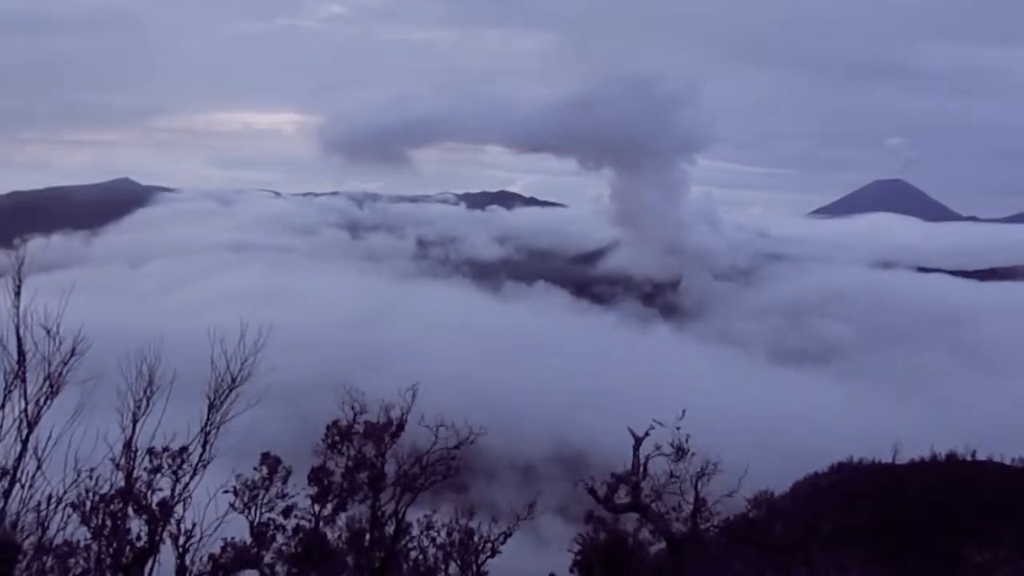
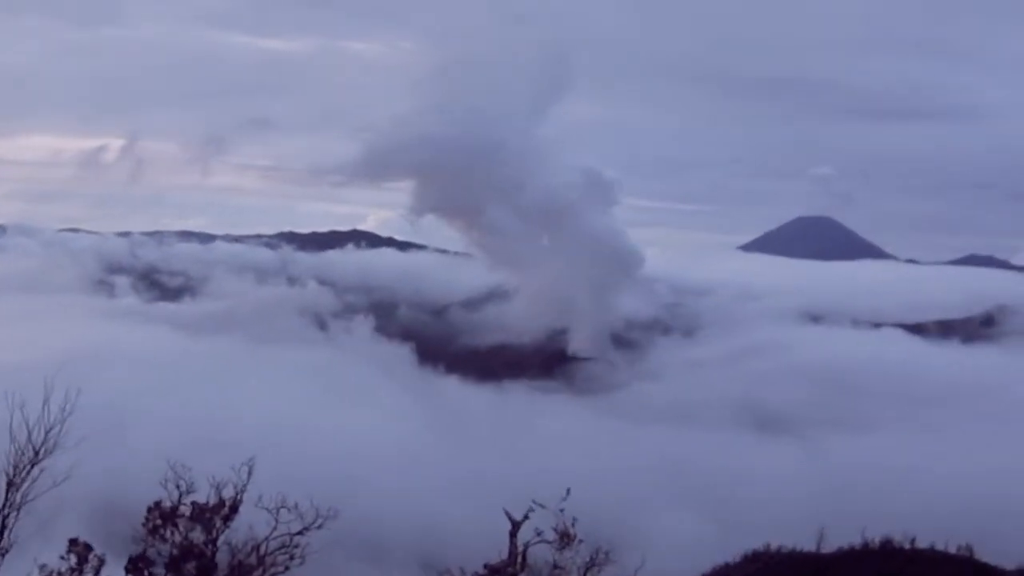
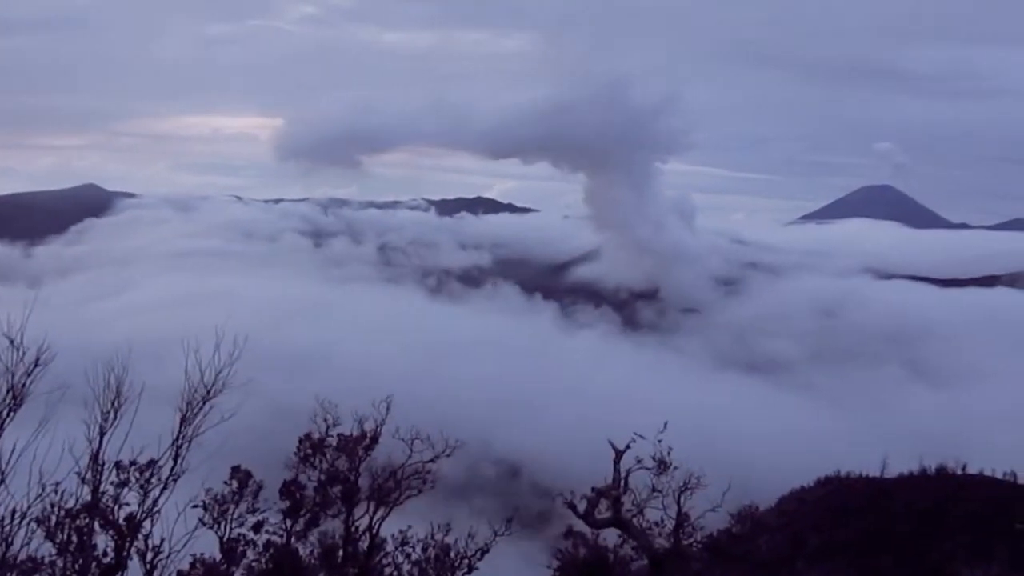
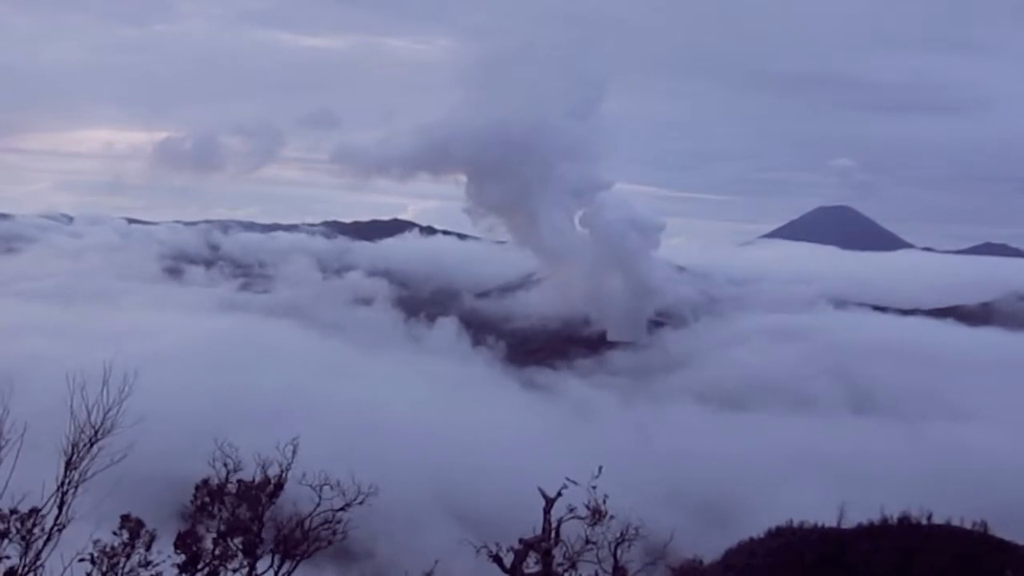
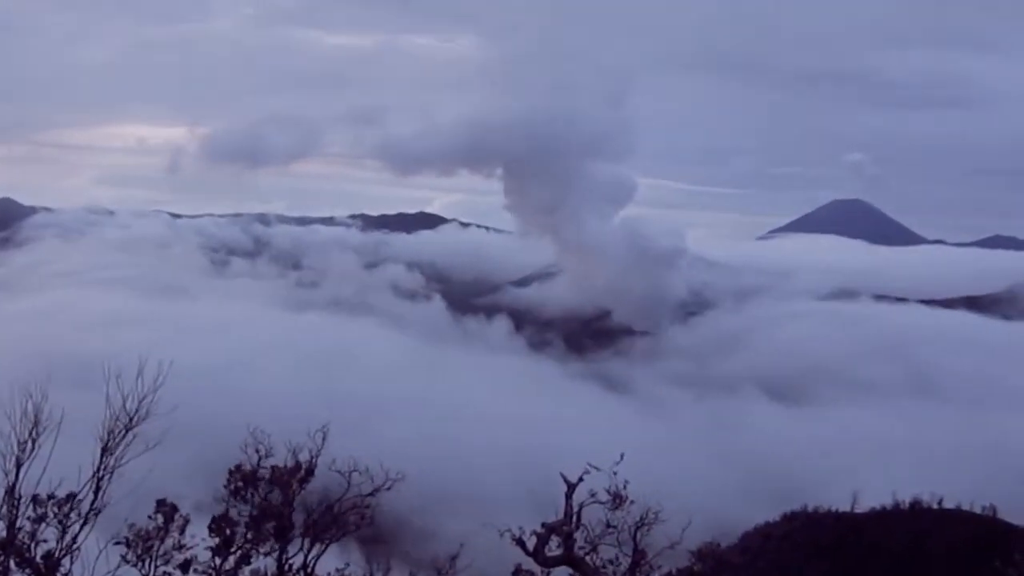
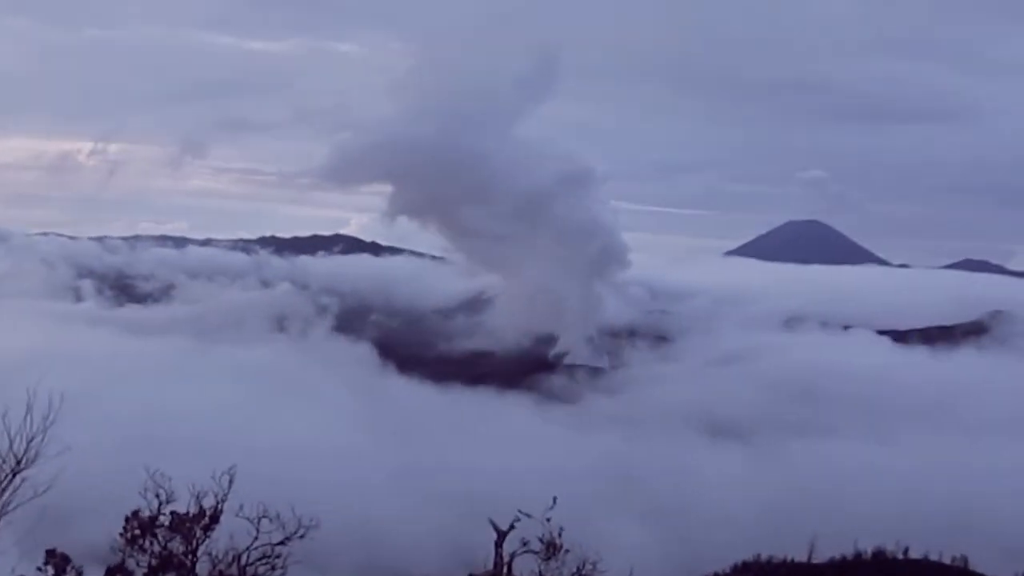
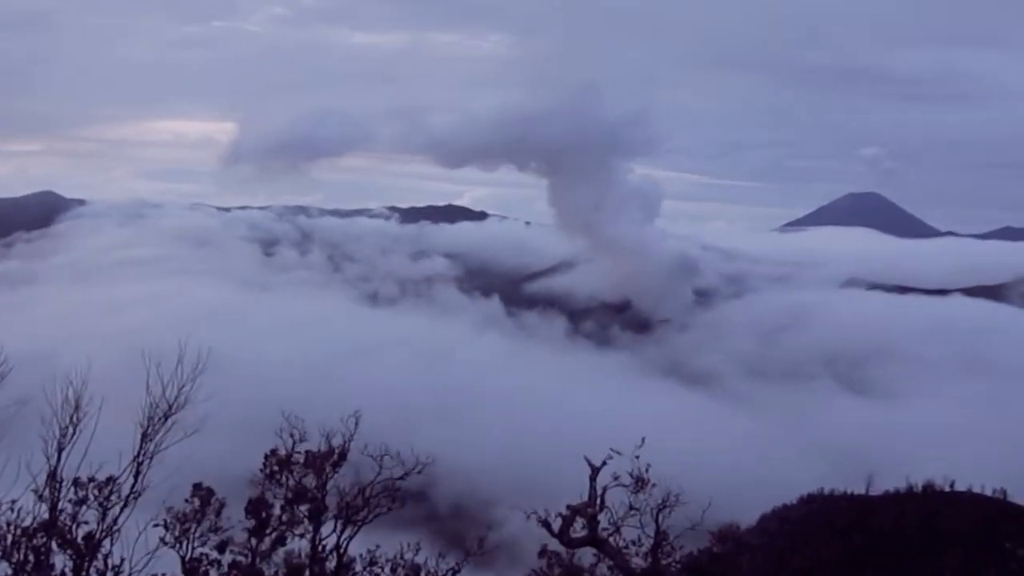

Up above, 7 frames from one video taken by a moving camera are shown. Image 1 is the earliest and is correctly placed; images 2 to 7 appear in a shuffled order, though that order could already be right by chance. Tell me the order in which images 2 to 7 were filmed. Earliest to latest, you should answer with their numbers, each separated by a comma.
3, 7, 5, 4, 2, 6
